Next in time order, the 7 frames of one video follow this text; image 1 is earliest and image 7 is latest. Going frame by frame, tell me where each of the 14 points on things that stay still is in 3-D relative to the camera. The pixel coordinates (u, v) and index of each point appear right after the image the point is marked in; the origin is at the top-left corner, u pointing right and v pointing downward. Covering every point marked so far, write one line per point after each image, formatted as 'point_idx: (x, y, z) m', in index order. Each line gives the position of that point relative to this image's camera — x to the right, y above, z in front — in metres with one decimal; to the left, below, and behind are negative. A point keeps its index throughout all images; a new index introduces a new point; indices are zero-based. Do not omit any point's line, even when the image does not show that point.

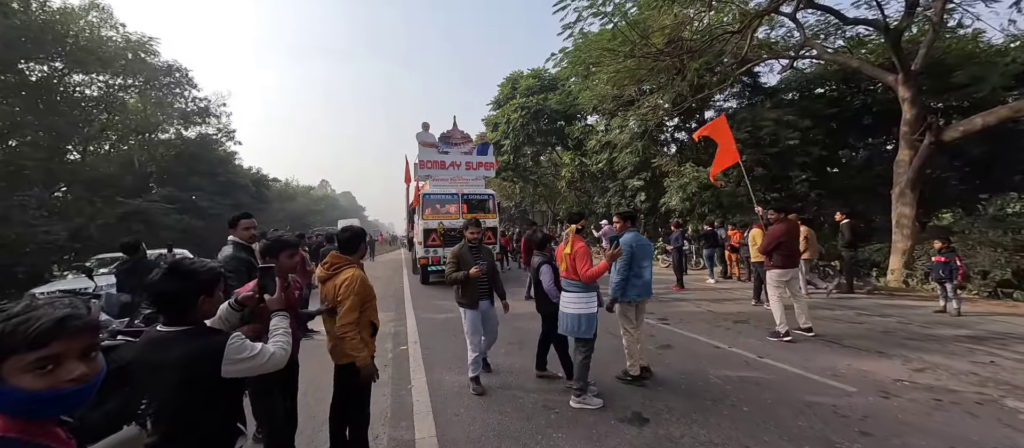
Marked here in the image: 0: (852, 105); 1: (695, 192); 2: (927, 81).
0: (+13.9, +4.9, +16.1) m
1: (+7.5, +1.3, +15.5) m
2: (+13.6, +4.6, +12.4) m
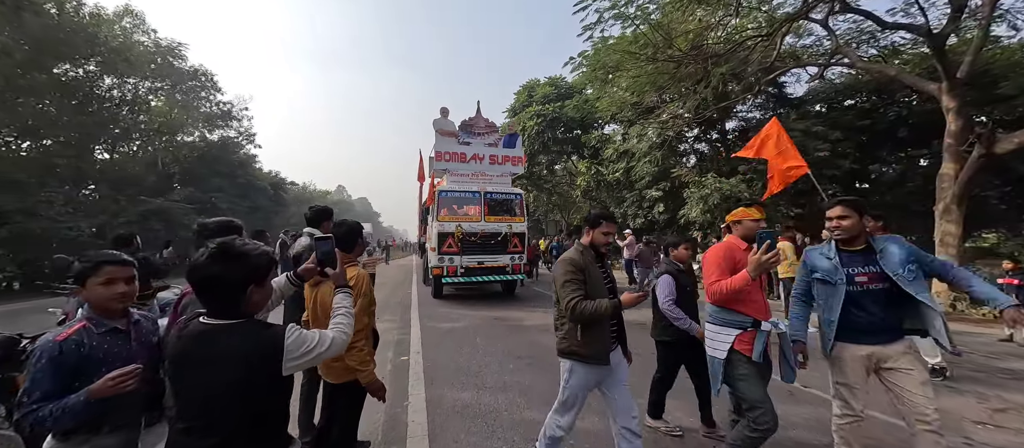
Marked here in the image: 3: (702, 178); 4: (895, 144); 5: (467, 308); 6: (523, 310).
0: (+14.5, +4.2, +15.3) m
1: (+8.1, +0.8, +14.9) m
2: (+14.2, +4.0, +11.7) m
3: (+8.0, +1.9, +15.9) m
4: (+15.0, +3.1, +15.4) m
5: (-0.9, -1.8, +8.0) m
6: (+0.2, -1.8, +7.6) m
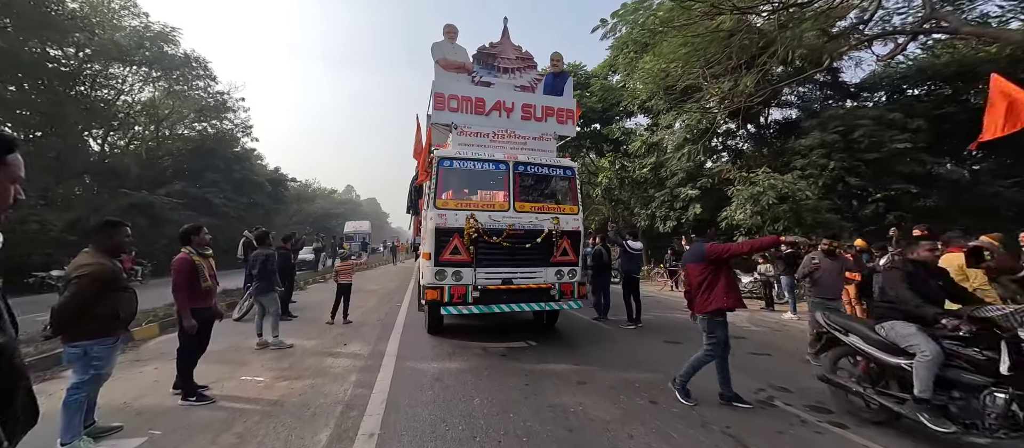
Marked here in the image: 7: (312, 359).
0: (+15.0, +4.0, +12.8) m
1: (+8.5, +0.6, +12.5) m
2: (+14.6, +3.8, +9.2) m
3: (+8.5, +1.8, +13.5) m
4: (+15.5, +2.8, +12.9) m
5: (-0.7, -1.7, +5.8) m
6: (+0.4, -1.7, +5.4) m
7: (-2.6, -1.8, +4.9) m
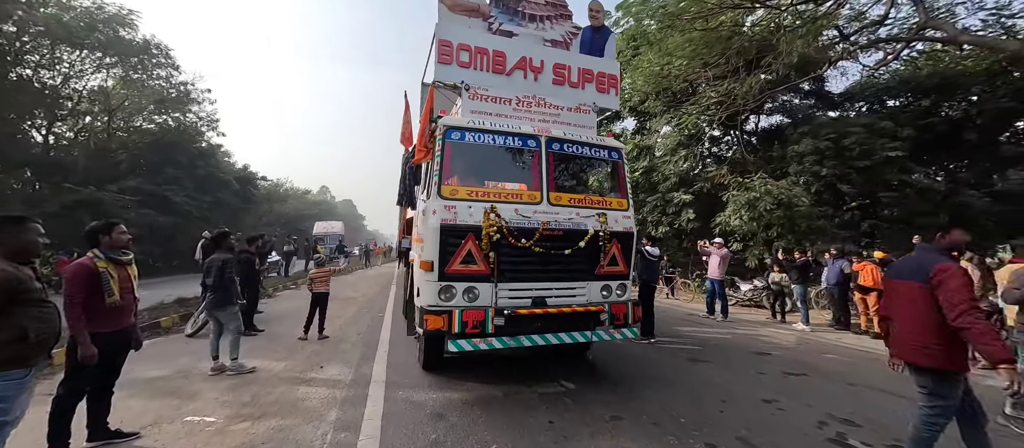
0: (+14.7, +3.7, +13.0) m
1: (+8.2, +0.4, +12.3) m
2: (+14.5, +3.6, +9.3) m
3: (+8.2, +1.6, +13.3) m
4: (+15.2, +2.5, +13.1) m
5: (-0.6, -1.7, +5.0) m
6: (+0.5, -1.7, +4.6) m
7: (-2.5, -1.7, +4.0) m
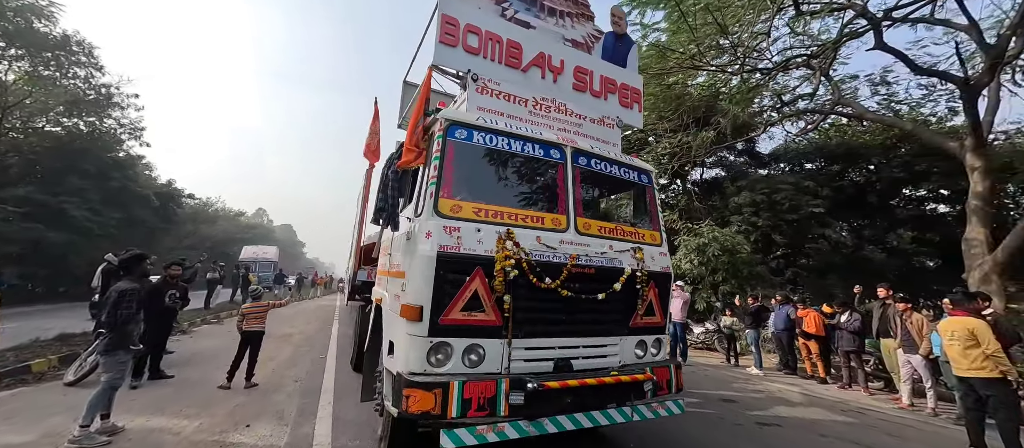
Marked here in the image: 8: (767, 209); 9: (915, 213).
0: (+13.3, +1.7, +14.8) m
1: (+6.8, -1.1, +12.9) m
2: (+13.6, +2.0, +11.1) m
3: (+6.7, -0.1, +14.0) m
4: (+13.7, +0.5, +14.9) m
5: (-1.0, -2.1, +4.4) m
6: (+0.2, -2.2, +4.2) m
7: (-2.7, -2.0, +3.2) m
8: (+9.6, +0.6, +14.3) m
9: (+15.1, +0.4, +14.2) m
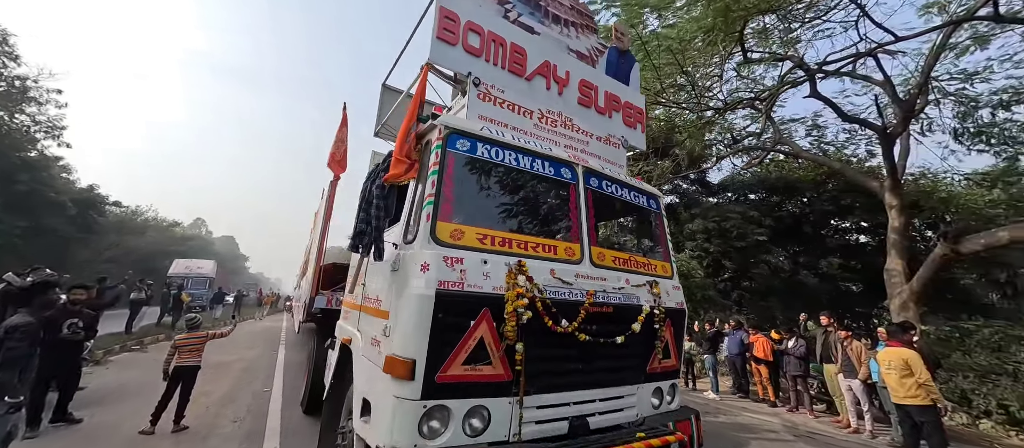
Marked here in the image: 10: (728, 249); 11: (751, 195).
0: (+11.9, +0.5, +16.1) m
1: (+5.5, -2.0, +13.4) m
2: (+12.5, +0.9, +12.5) m
3: (+5.3, -1.0, +14.5) m
4: (+12.2, -0.7, +16.1) m
5: (-1.3, -2.4, +4.1) m
6: (-0.2, -2.5, +4.0) m
7: (-2.9, -2.2, +2.7) m
8: (+8.2, -0.5, +15.2) m
9: (+13.6, -0.8, +15.7) m
10: (+8.5, -1.0, +14.9) m
11: (+10.9, +1.3, +16.9) m
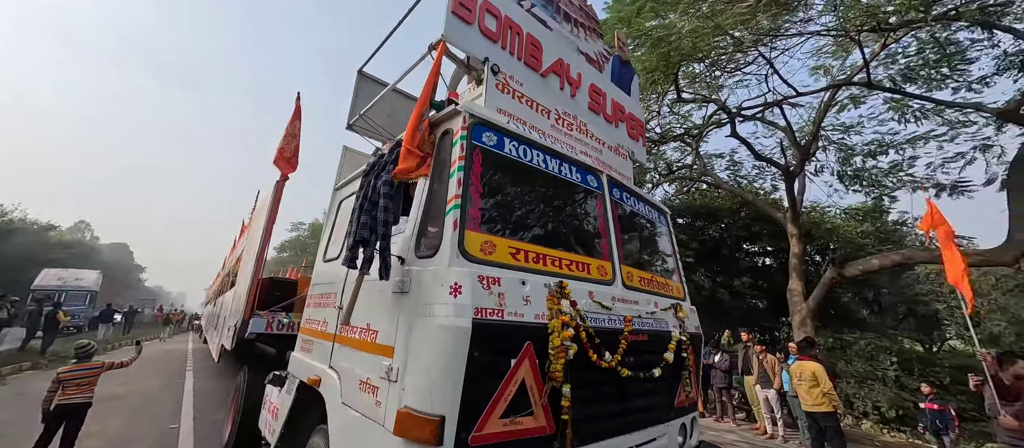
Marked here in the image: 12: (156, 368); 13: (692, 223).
0: (+9.5, -0.6, +17.9) m
1: (+3.6, -2.8, +14.2) m
2: (+10.8, -0.1, +14.5) m
3: (+3.3, -1.9, +15.3) m
4: (+9.8, -1.8, +18.0) m
5: (-1.7, -2.7, +3.8) m
6: (-0.5, -2.8, +3.9) m
7: (-3.0, -2.3, +2.2) m
8: (+6.0, -1.4, +16.4) m
9: (+11.3, -1.9, +17.7) m
10: (+6.3, -2.0, +16.2) m
11: (+8.4, +0.2, +18.6) m
12: (-11.4, -4.8, +12.6) m
13: (+8.8, 0.0, +18.3) m
